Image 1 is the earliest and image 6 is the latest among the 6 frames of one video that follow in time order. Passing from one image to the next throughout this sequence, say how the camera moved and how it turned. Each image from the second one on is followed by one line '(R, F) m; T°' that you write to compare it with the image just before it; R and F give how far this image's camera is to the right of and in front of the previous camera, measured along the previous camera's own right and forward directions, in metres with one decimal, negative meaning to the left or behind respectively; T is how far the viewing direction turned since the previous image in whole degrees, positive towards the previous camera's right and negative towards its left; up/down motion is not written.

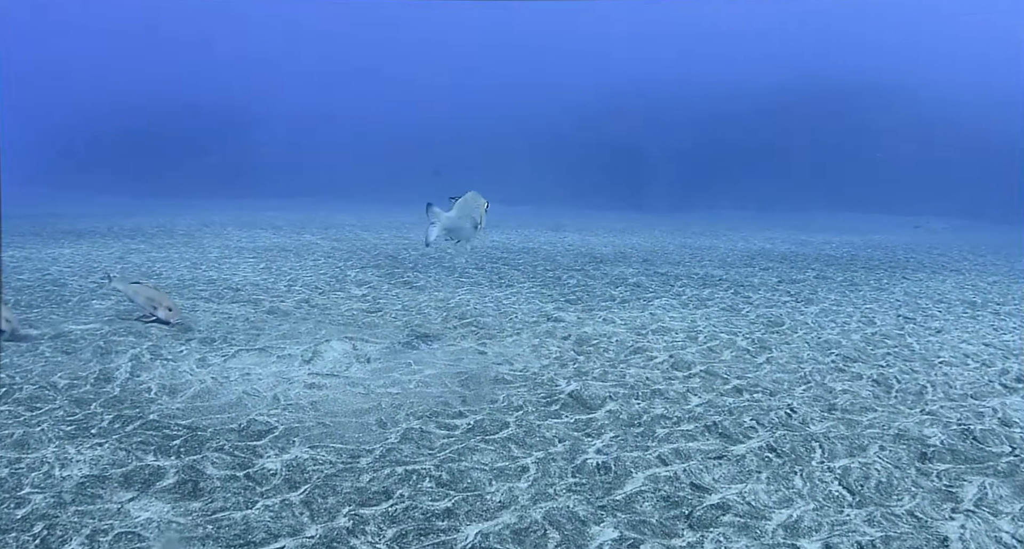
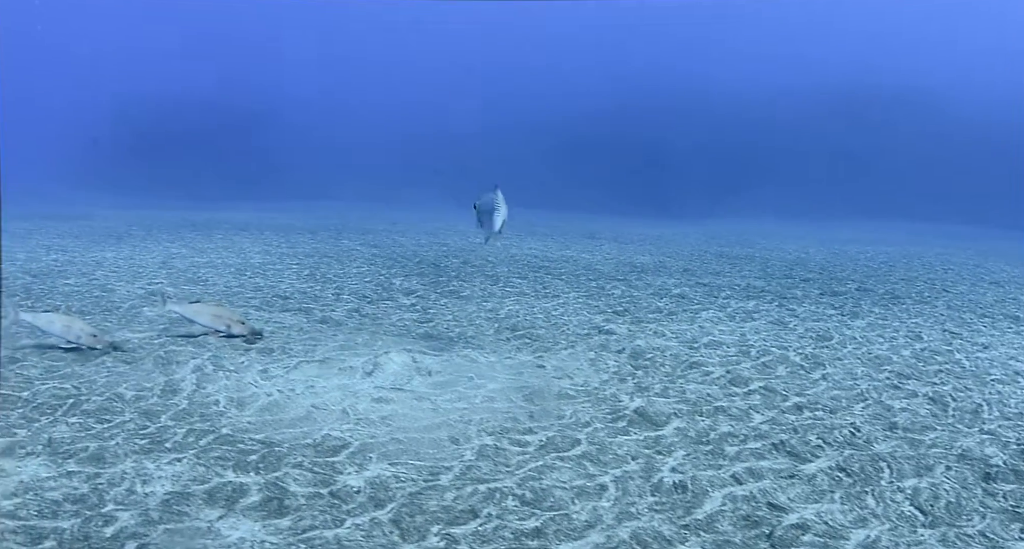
(-0.6, +0.1) m; +1°
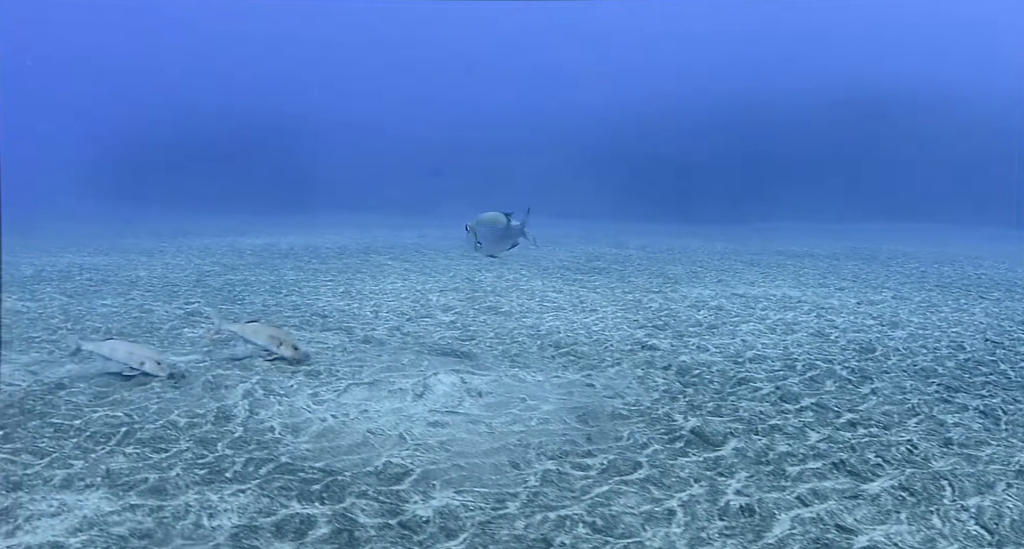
(-0.5, +0.1) m; 0°
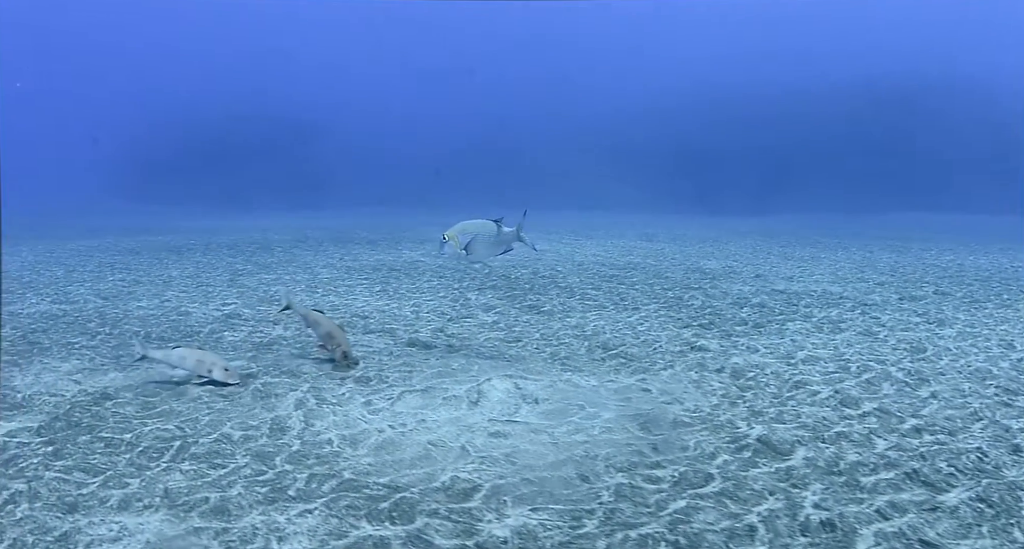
(-0.5, +0.3) m; 0°
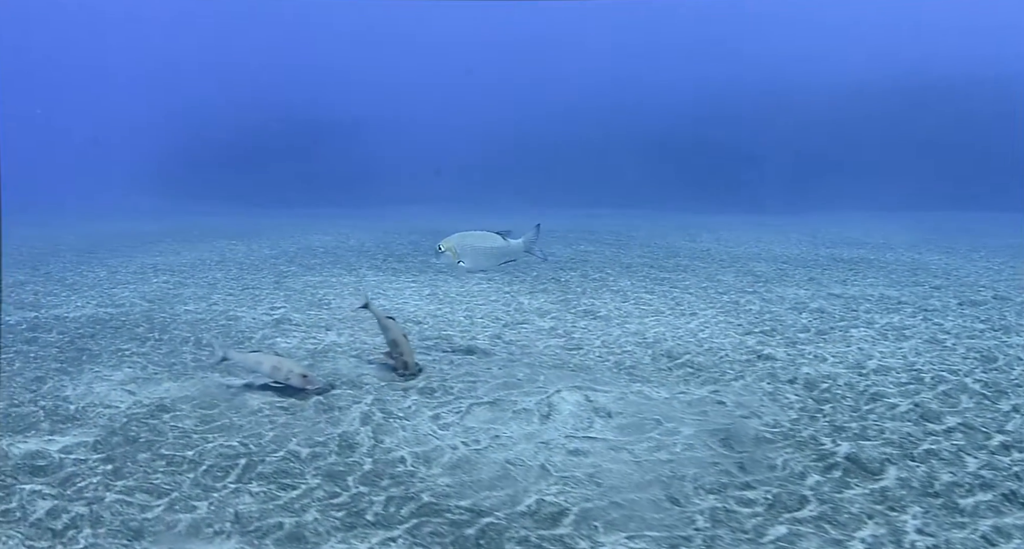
(-0.6, +0.3) m; 0°
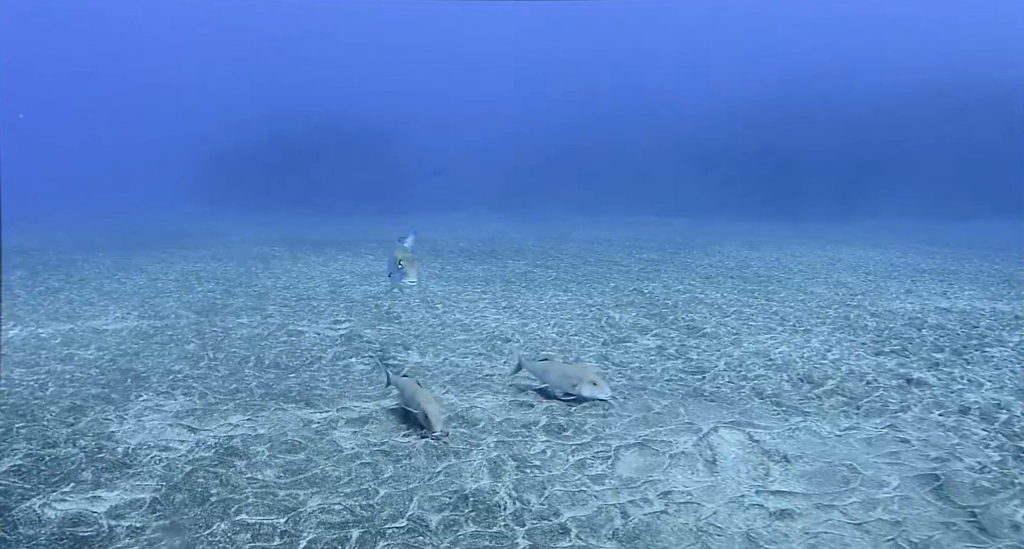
(-1.2, +1.4) m; +3°
